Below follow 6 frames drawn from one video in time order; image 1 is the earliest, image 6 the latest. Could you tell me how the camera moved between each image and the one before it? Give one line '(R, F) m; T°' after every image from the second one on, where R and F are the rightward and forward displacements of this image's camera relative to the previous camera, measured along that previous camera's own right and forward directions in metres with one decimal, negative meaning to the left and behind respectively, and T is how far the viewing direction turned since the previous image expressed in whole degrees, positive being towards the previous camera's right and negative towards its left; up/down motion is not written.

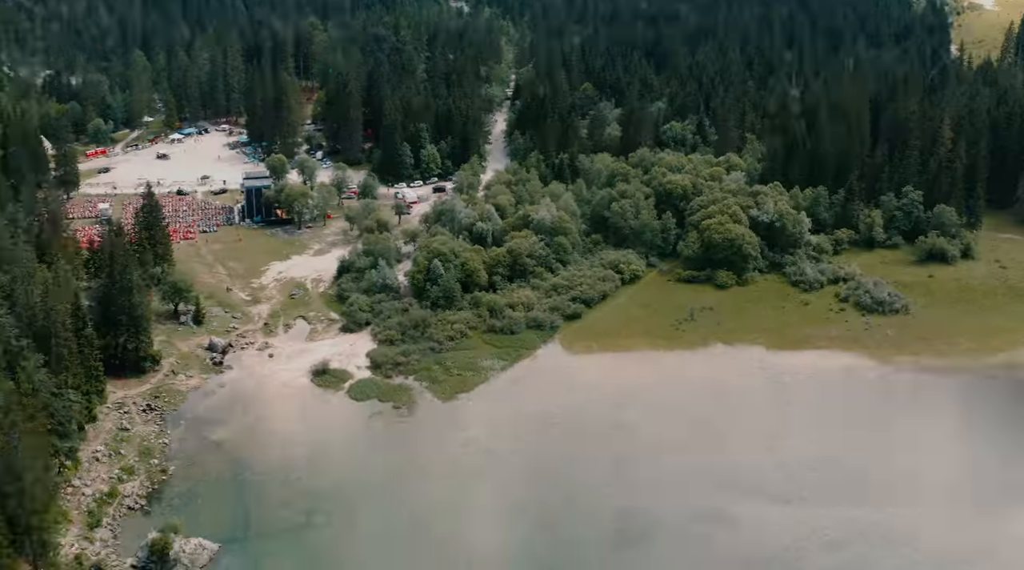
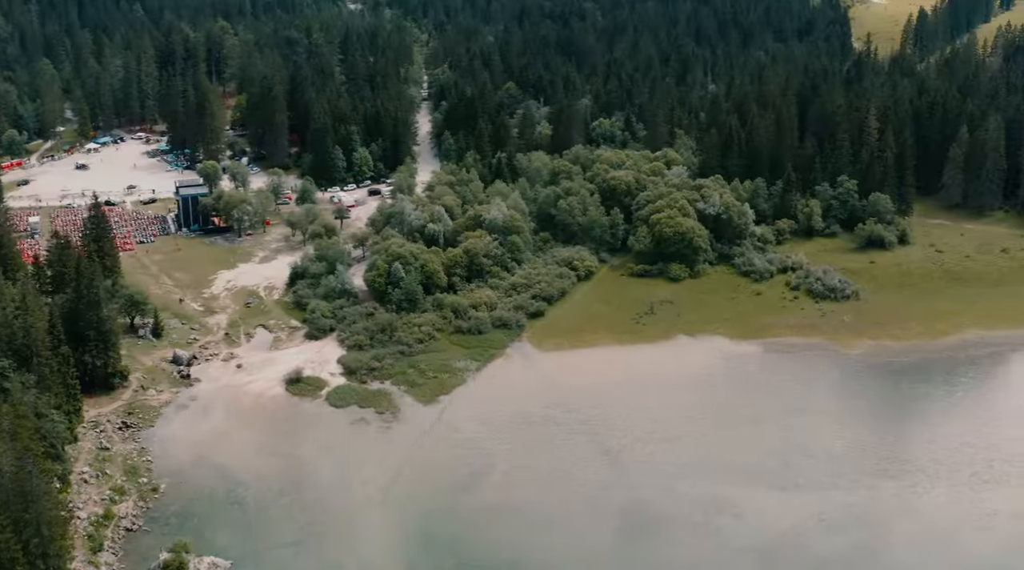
(-5.2, +1.1) m; +5°
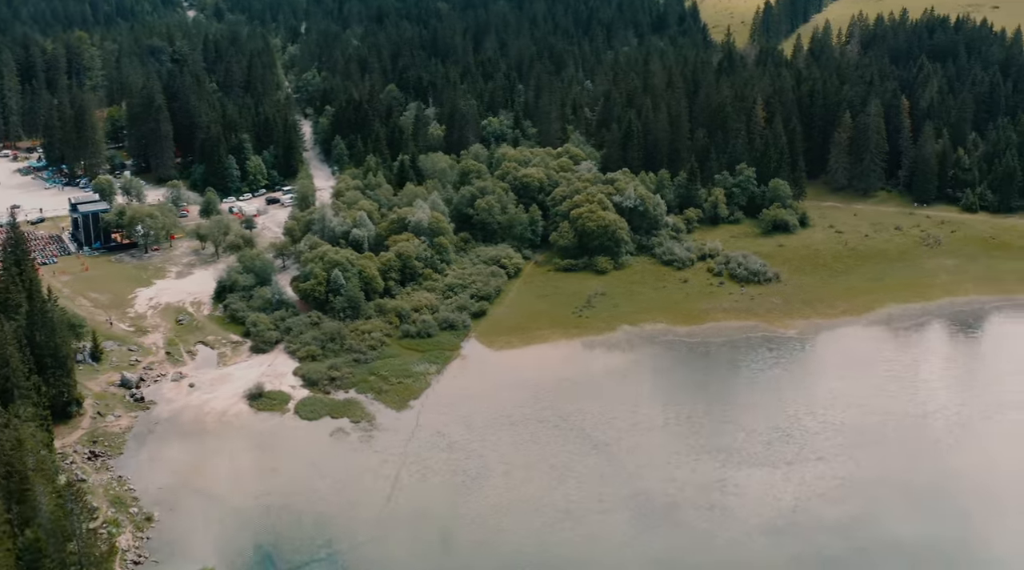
(-7.8, +1.2) m; +8°
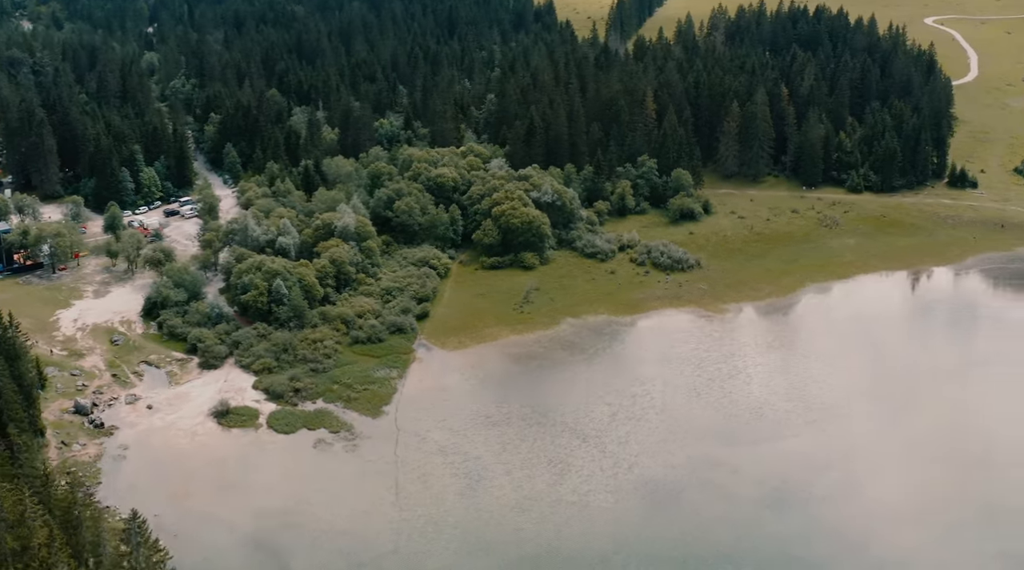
(-7.5, +0.5) m; +8°
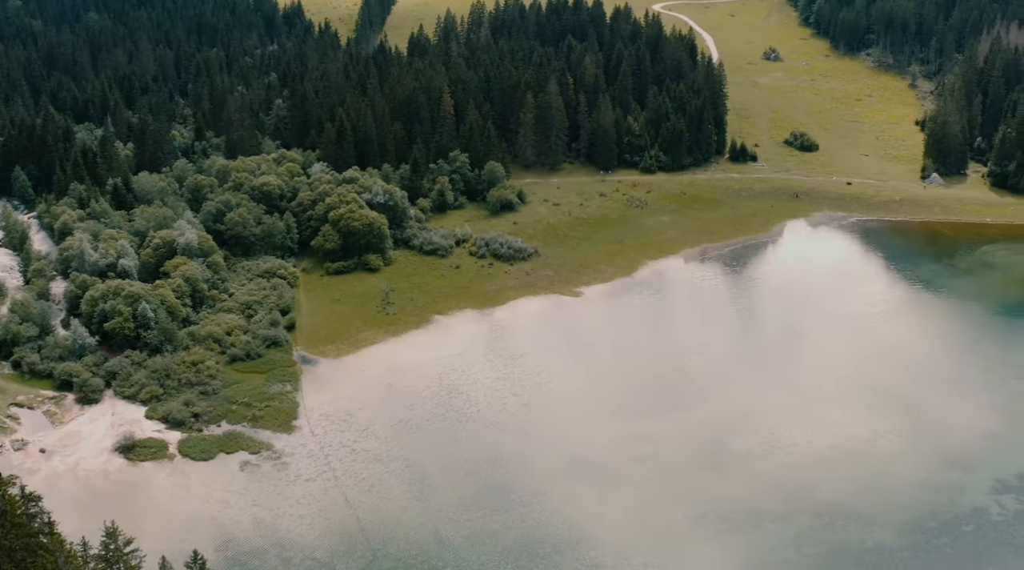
(-9.8, -0.5) m; +13°
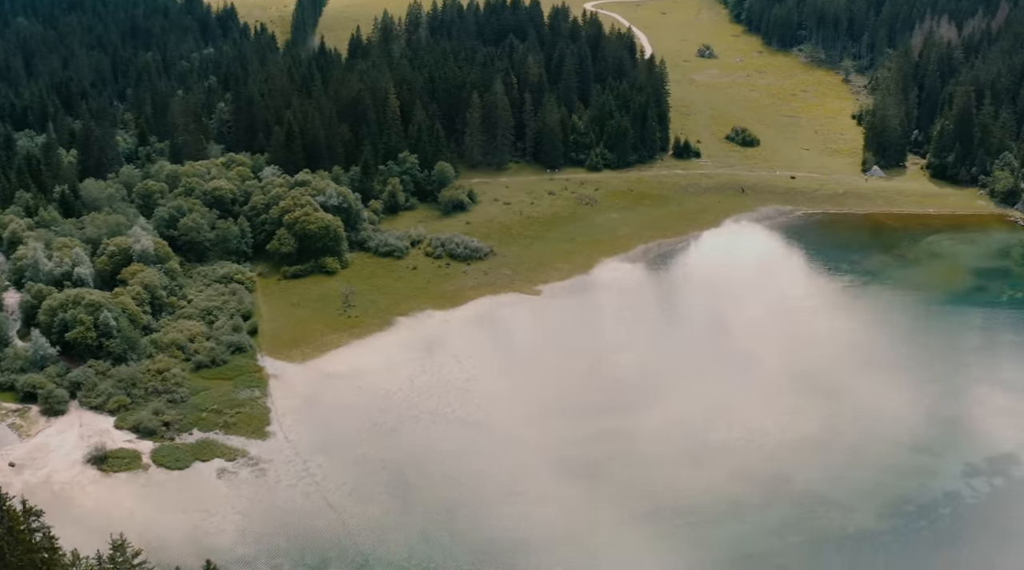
(-2.3, -0.7) m; +3°
